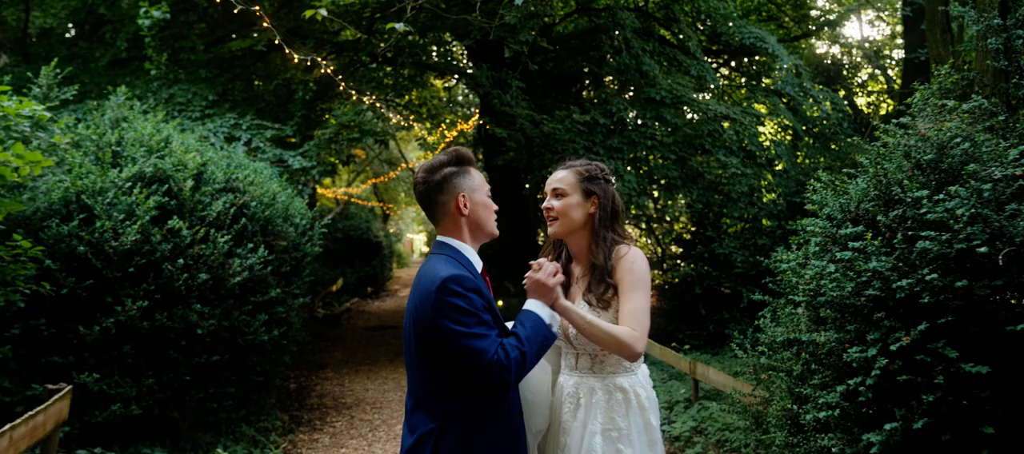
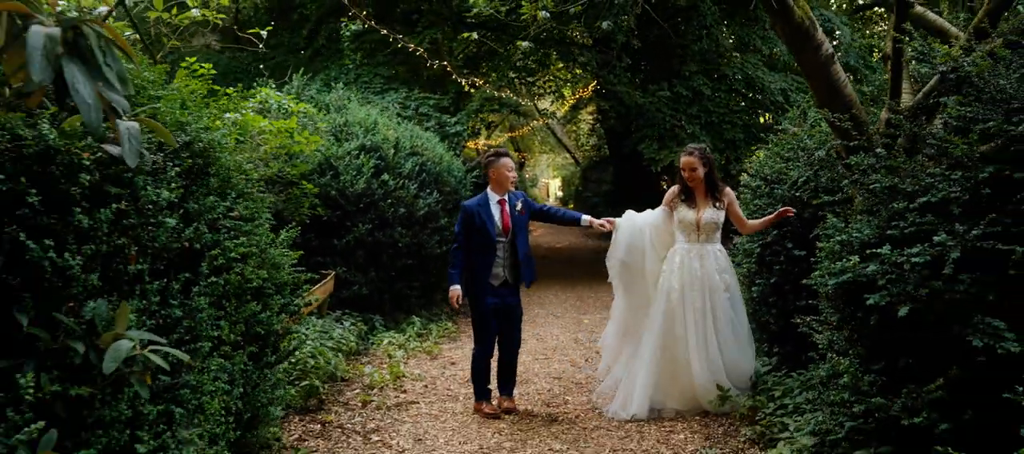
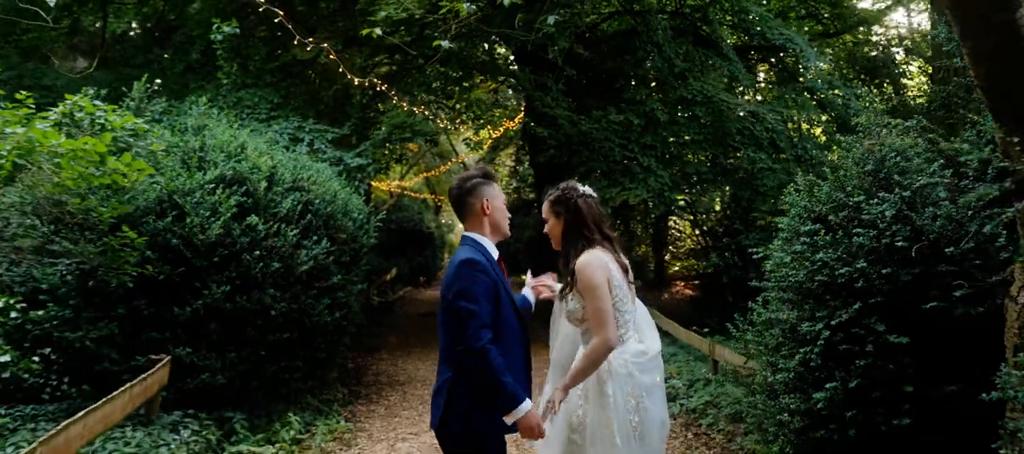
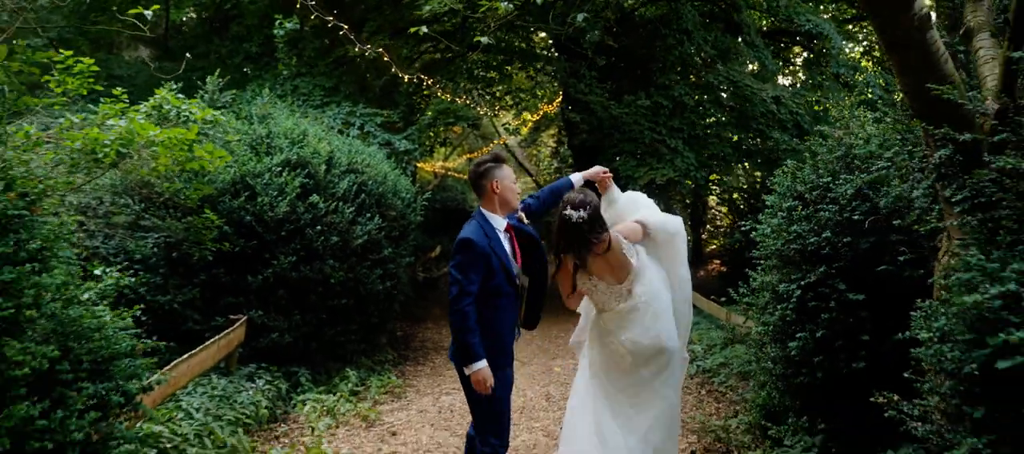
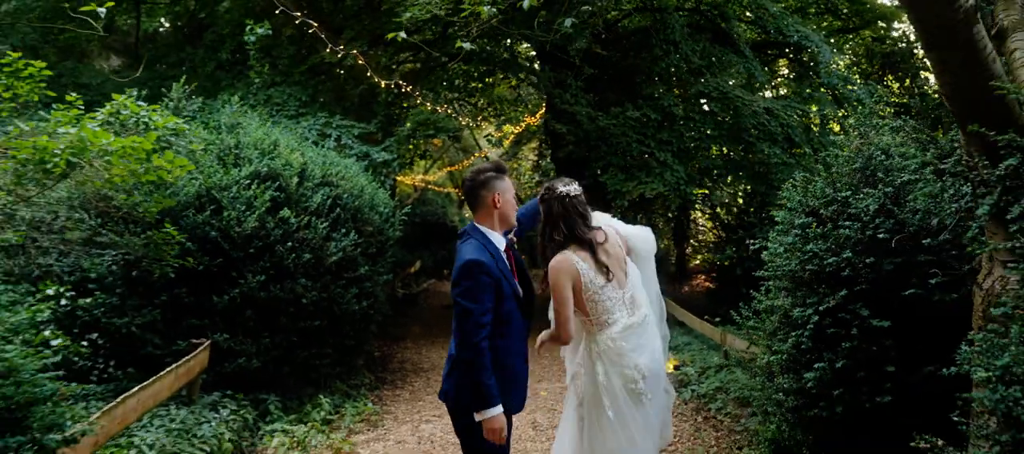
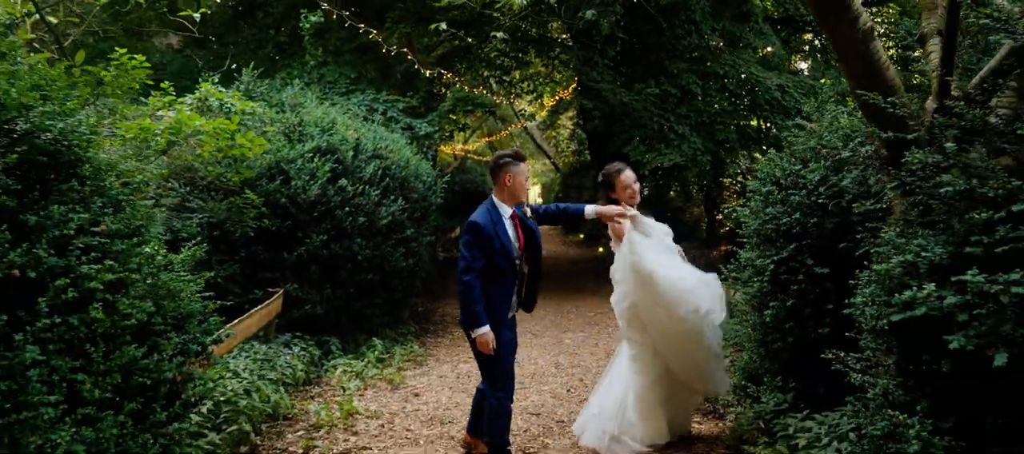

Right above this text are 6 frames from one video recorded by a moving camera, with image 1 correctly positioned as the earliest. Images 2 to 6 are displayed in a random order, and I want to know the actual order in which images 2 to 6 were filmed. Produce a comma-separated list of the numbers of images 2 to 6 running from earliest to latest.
3, 5, 4, 6, 2
